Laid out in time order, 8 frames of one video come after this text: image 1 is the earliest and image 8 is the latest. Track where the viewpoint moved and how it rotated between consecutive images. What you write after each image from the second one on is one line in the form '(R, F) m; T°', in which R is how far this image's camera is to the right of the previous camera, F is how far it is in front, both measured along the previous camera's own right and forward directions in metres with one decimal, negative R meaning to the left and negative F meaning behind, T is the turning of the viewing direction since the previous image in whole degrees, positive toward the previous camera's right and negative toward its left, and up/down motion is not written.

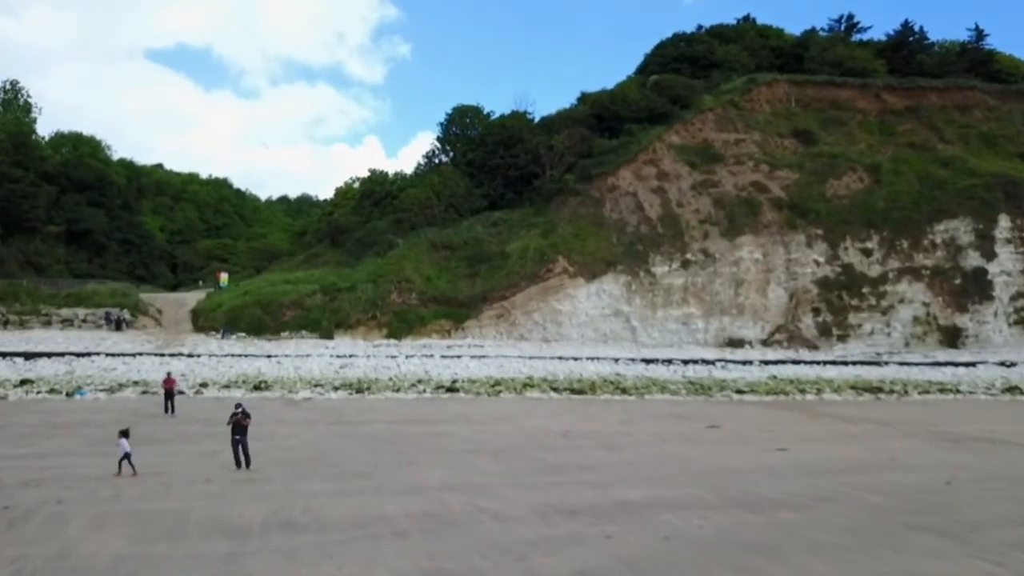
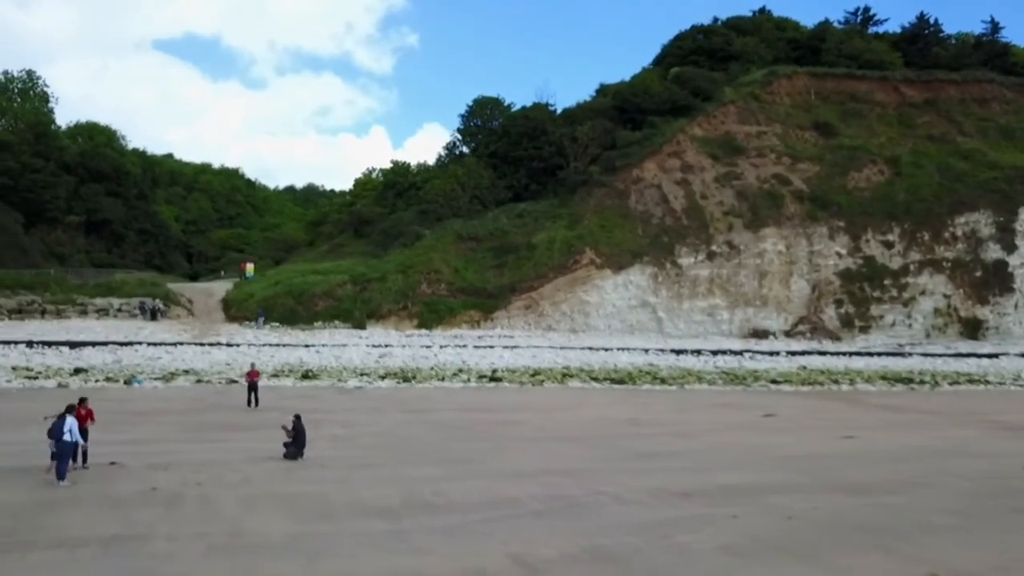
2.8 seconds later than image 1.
(-1.4, -0.4) m; 0°
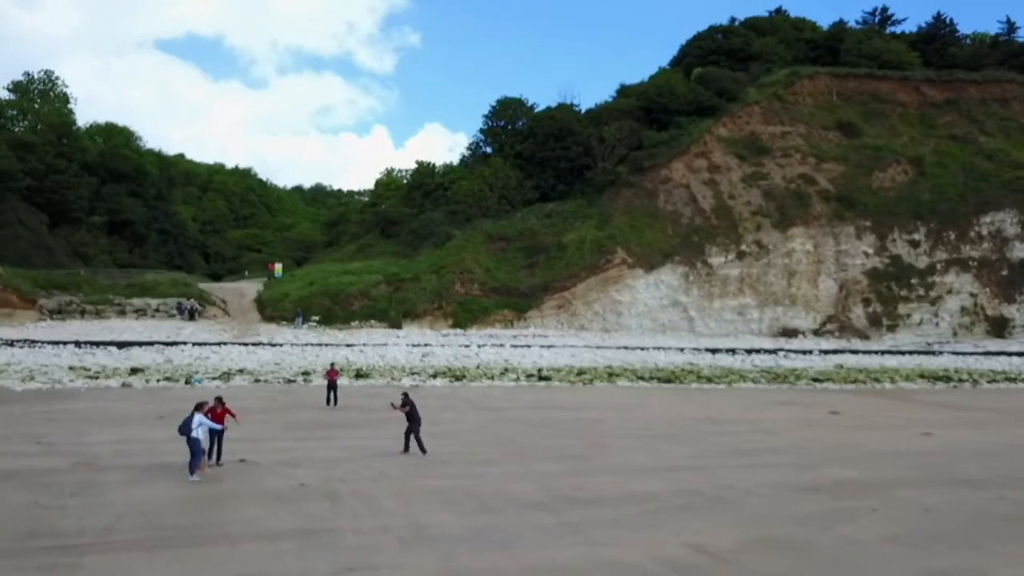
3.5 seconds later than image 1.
(-1.6, -0.3) m; 0°
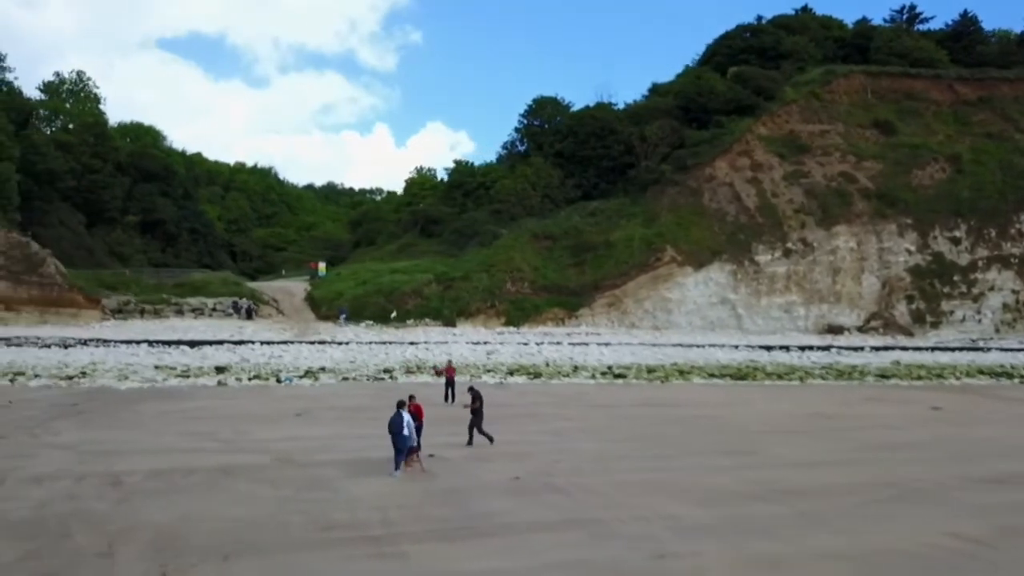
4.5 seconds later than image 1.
(-2.5, -0.3) m; 0°
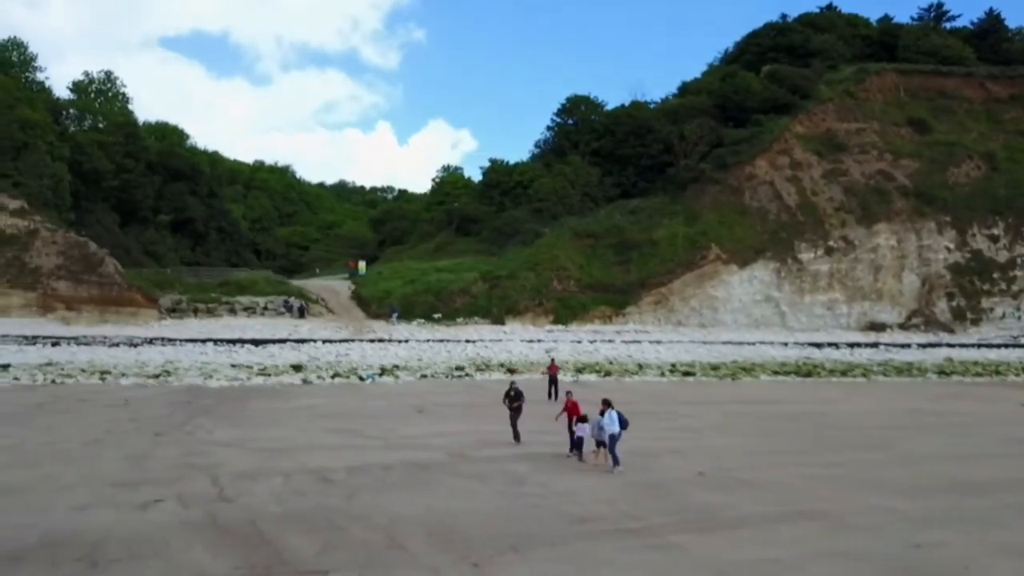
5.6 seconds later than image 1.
(-2.3, -0.2) m; 0°
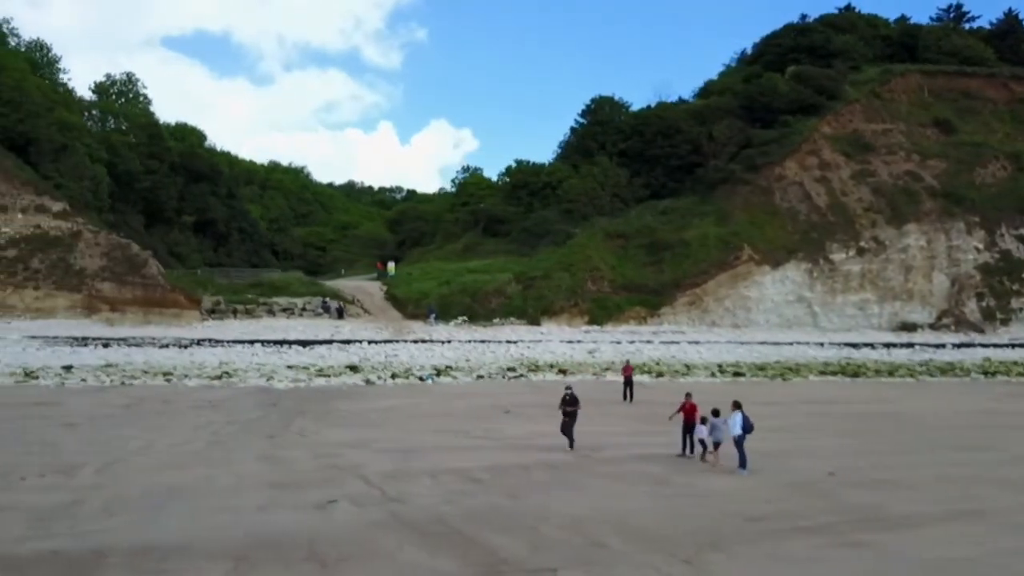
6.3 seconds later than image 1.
(-1.7, -0.2) m; 0°
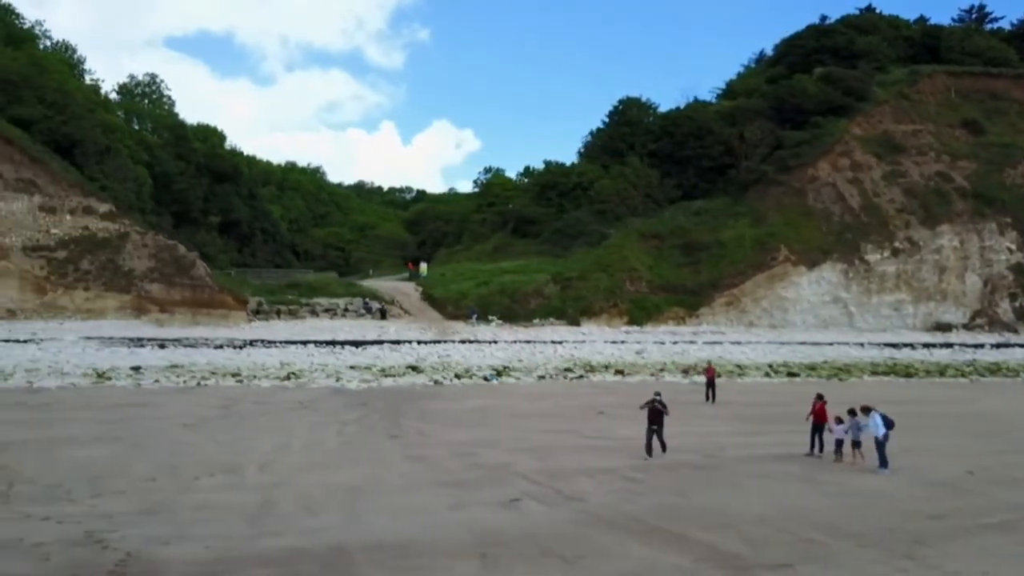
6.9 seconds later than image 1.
(-1.9, -0.2) m; 0°
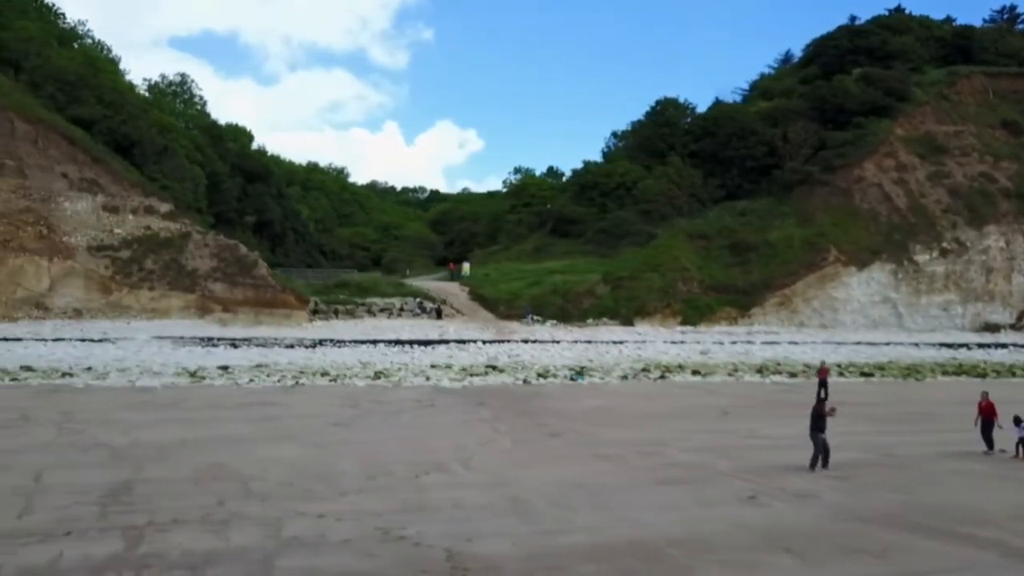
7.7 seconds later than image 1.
(-2.6, -0.1) m; 0°
